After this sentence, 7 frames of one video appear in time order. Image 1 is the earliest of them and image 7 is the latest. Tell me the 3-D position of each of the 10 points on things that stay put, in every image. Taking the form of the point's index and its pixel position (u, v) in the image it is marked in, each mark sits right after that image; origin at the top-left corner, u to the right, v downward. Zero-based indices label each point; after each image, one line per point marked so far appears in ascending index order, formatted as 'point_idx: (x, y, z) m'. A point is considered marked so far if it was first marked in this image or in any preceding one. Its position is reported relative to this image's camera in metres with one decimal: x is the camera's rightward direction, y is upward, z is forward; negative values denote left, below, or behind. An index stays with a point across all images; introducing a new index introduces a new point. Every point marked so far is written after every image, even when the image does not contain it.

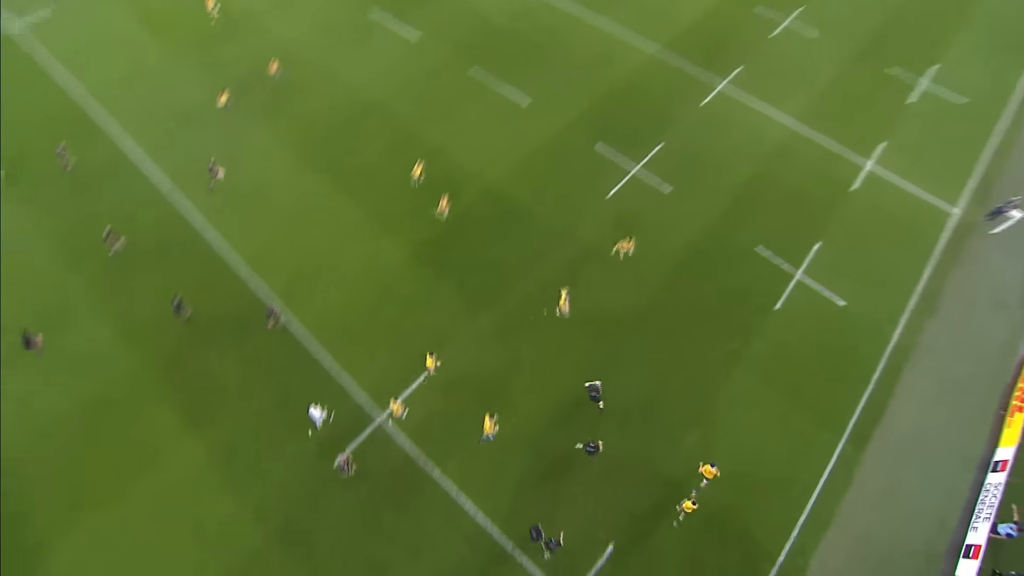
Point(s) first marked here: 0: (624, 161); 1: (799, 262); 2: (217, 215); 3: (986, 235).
0: (+3.9, +4.4, +18.2) m
1: (+9.2, +0.7, +16.4) m
2: (-10.4, +2.7, +17.7) m
3: (+16.3, +1.8, +17.7) m
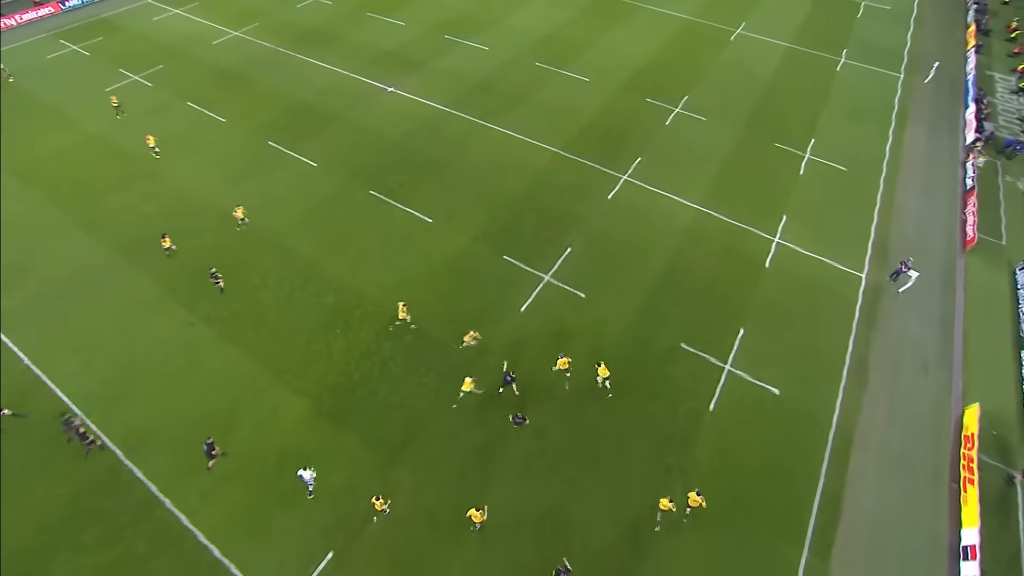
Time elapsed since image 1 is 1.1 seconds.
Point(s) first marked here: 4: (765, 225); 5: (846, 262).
0: (+0.7, +0.6, +17.6) m
1: (+6.6, -2.1, +15.8) m
2: (-13.1, -2.8, +15.6) m
3: (+13.3, -0.3, +17.9) m
4: (+9.7, +2.4, +19.7) m
5: (+12.3, +0.9, +18.8) m
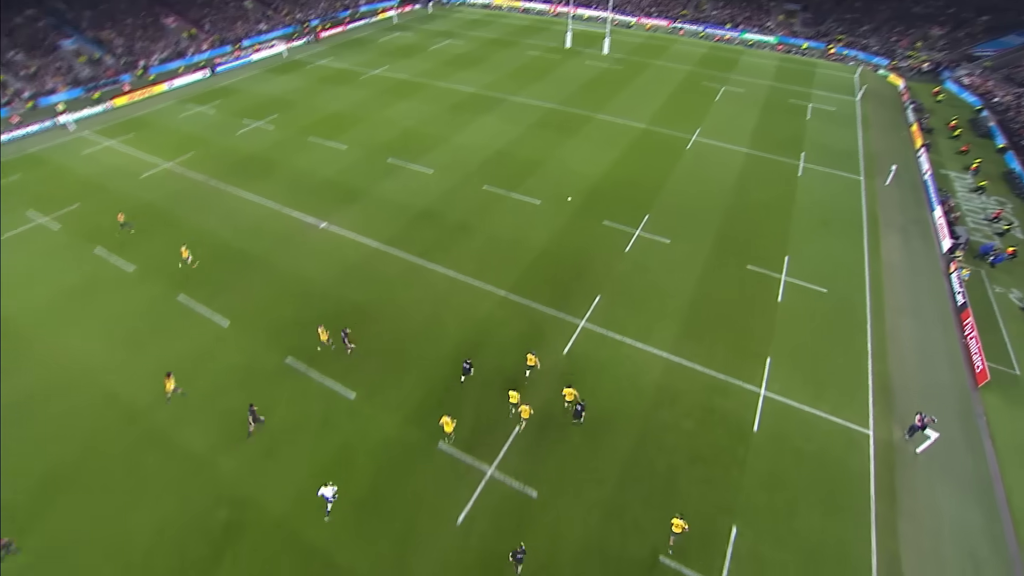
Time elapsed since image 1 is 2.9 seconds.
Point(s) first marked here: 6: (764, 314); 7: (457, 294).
0: (-1.0, -4.8, +14.4) m
1: (+5.0, -6.9, +12.4) m
2: (-14.6, -8.6, +11.4) m
3: (+11.6, -5.0, +14.9) m
4: (+7.7, -2.8, +16.9) m
5: (+10.5, -4.0, +15.9) m
6: (+9.3, -1.0, +19.0) m
7: (-2.1, -0.2, +19.4) m
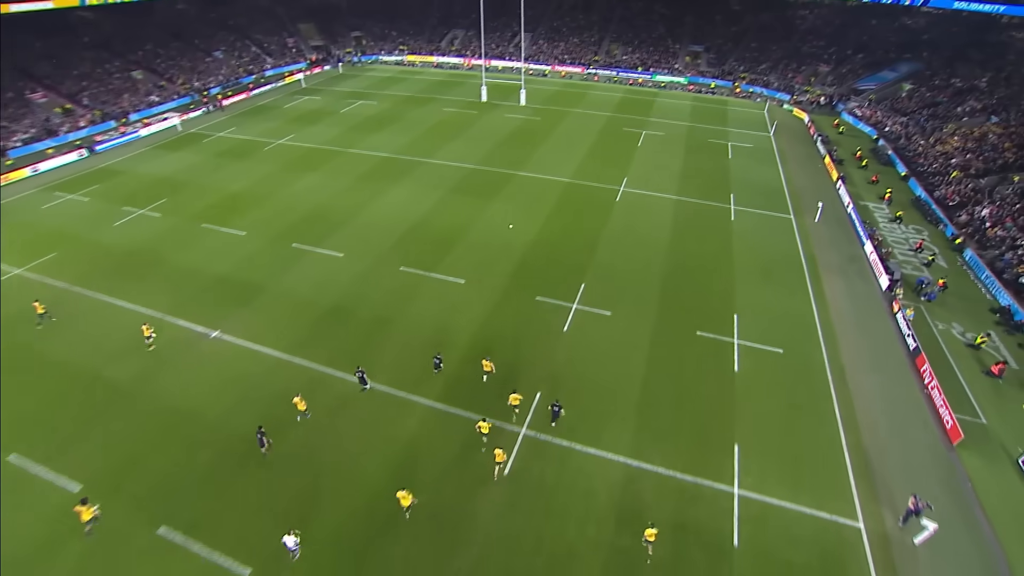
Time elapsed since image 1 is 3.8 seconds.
0: (-2.3, -7.9, +11.2) m
1: (+4.1, -9.2, +9.7) m
2: (-15.1, -12.8, +6.6) m
3: (+10.1, -6.8, +13.0) m
4: (+5.9, -5.2, +14.8) m
5: (+8.8, -6.0, +14.0) m
6: (+7.0, -3.4, +17.1) m
7: (-4.4, -3.8, +16.4) m
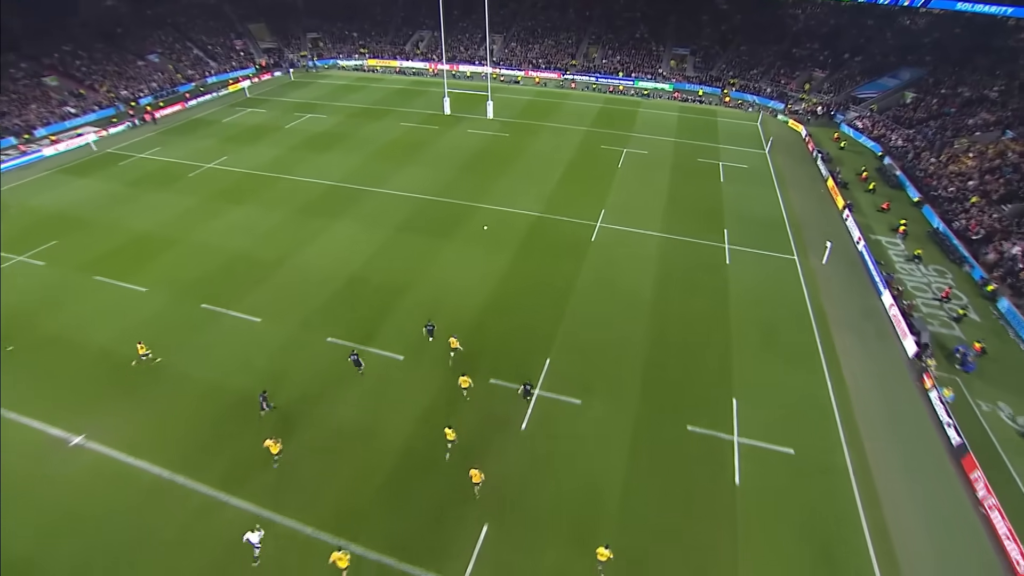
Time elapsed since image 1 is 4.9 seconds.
0: (-3.8, -10.7, +7.0) m
1: (+2.7, -11.9, +5.7) m
2: (-16.3, -15.9, +2.2) m
3: (+8.6, -9.4, +9.1) m
4: (+4.3, -7.9, +10.8) m
5: (+7.3, -8.6, +10.0) m
6: (+5.4, -6.0, +13.1) m
7: (-6.0, -6.6, +12.1) m
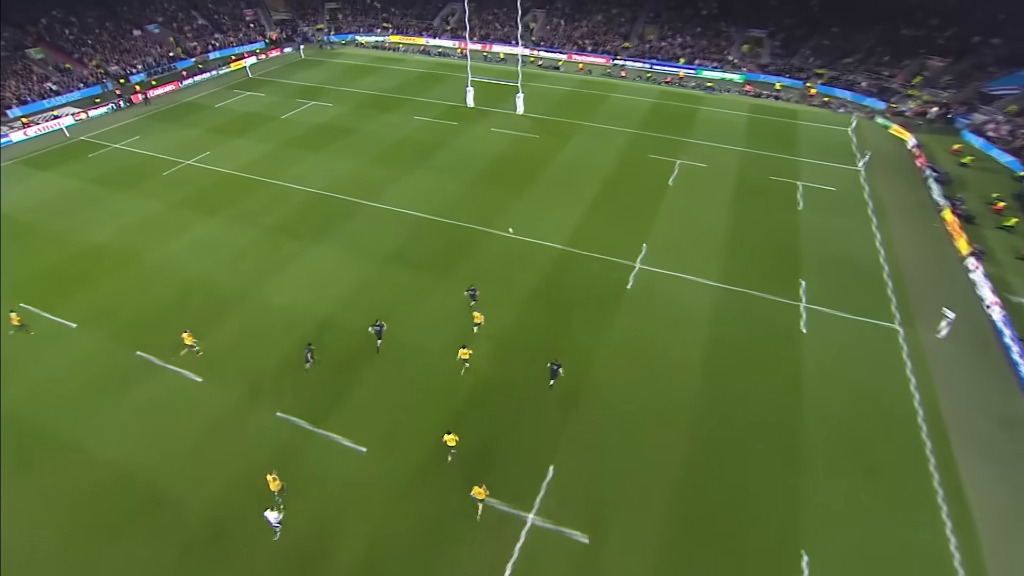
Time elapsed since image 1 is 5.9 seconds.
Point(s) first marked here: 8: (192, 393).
0: (-5.4, -13.4, +2.8) m
1: (+0.9, -15.1, +1.0) m
2: (-18.6, -18.1, -0.8) m
3: (+7.2, -12.8, +3.9) m
4: (+3.1, -10.9, +5.8) m
5: (+6.0, -11.9, +4.9) m
6: (+4.5, -9.0, +7.9) m
7: (-6.9, -9.0, +7.9) m
8: (-10.4, -3.3, +16.4) m
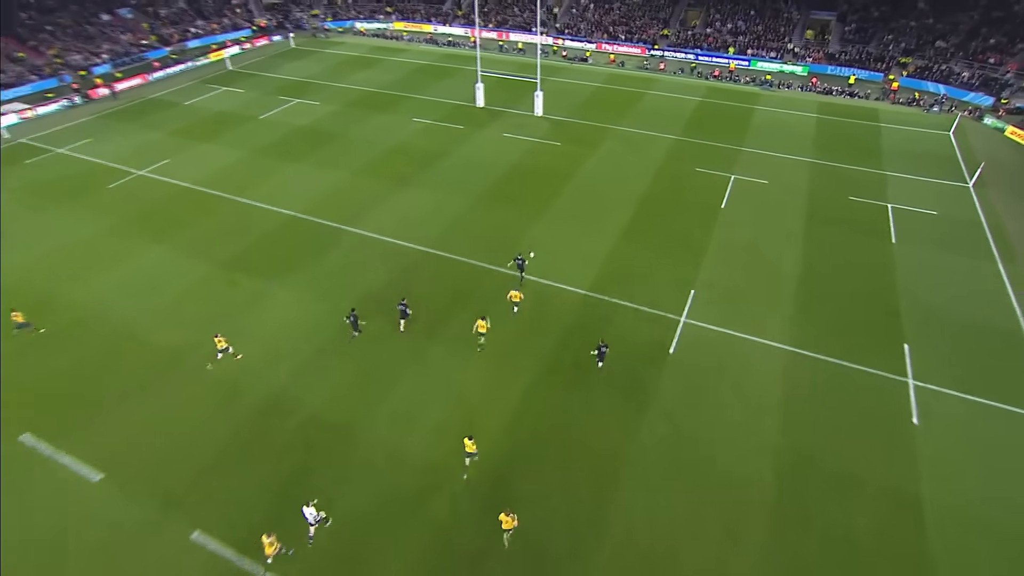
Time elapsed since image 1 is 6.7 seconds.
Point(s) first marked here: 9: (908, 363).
0: (-6.1, -15.4, -1.5) m
1: (+0.1, -17.2, -3.4) m
2: (-19.5, -19.9, -4.4) m
3: (+6.6, -15.0, -0.9) m
4: (+2.6, -13.1, +1.1) m
5: (+5.4, -14.1, +0.1) m
6: (+4.1, -11.1, +3.2) m
7: (-7.3, -10.9, +3.6) m
8: (-10.3, -5.0, +12.2) m
9: (+10.9, -2.4, +13.6) m
